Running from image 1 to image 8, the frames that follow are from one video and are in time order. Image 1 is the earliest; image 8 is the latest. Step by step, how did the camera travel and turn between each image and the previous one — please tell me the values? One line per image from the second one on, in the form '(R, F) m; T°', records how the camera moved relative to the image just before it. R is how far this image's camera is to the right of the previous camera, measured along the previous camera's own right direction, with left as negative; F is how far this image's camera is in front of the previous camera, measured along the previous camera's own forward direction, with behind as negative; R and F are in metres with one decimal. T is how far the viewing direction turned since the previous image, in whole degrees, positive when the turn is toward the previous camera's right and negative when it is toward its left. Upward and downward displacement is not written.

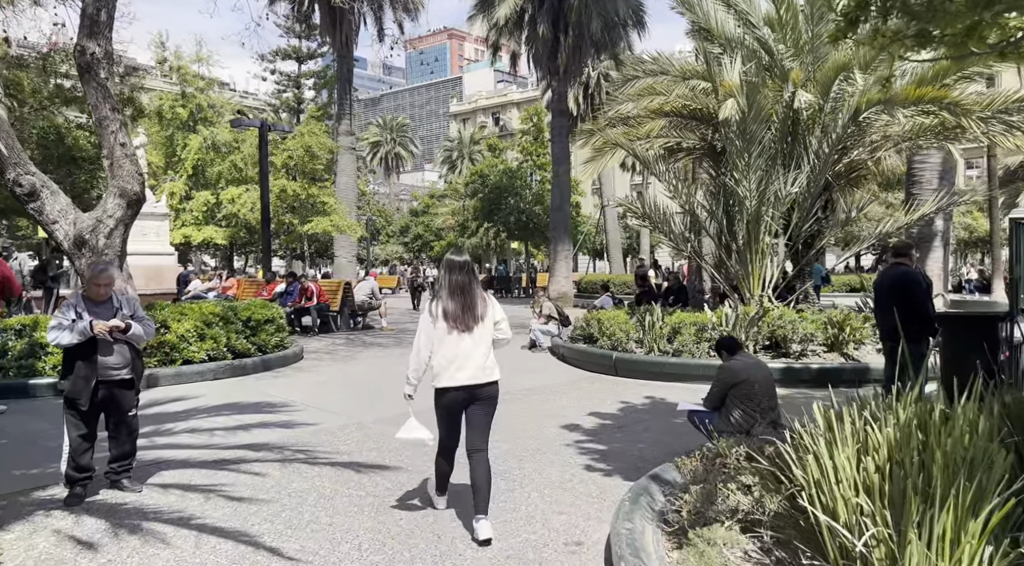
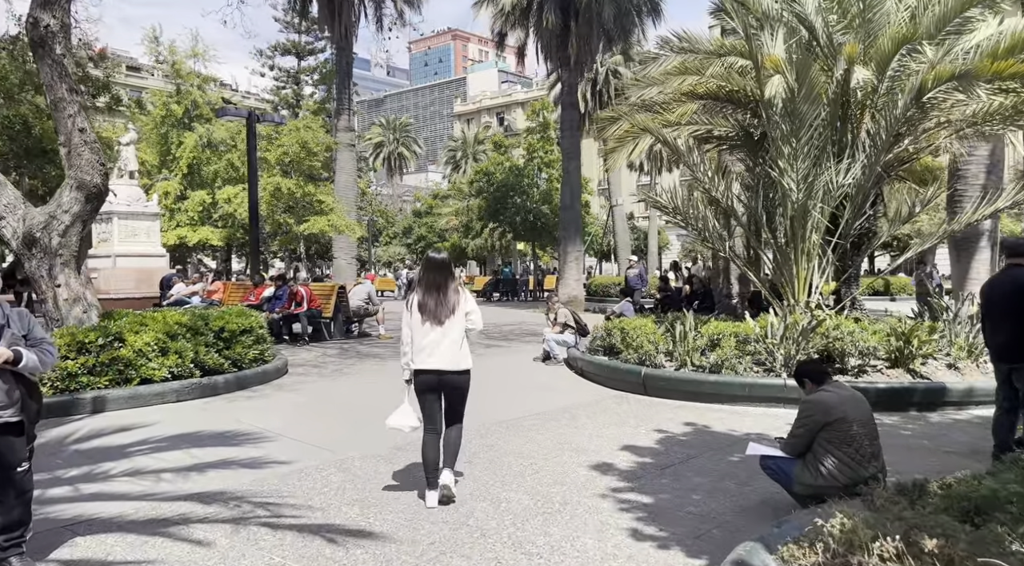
(-0.1, +1.3) m; 0°
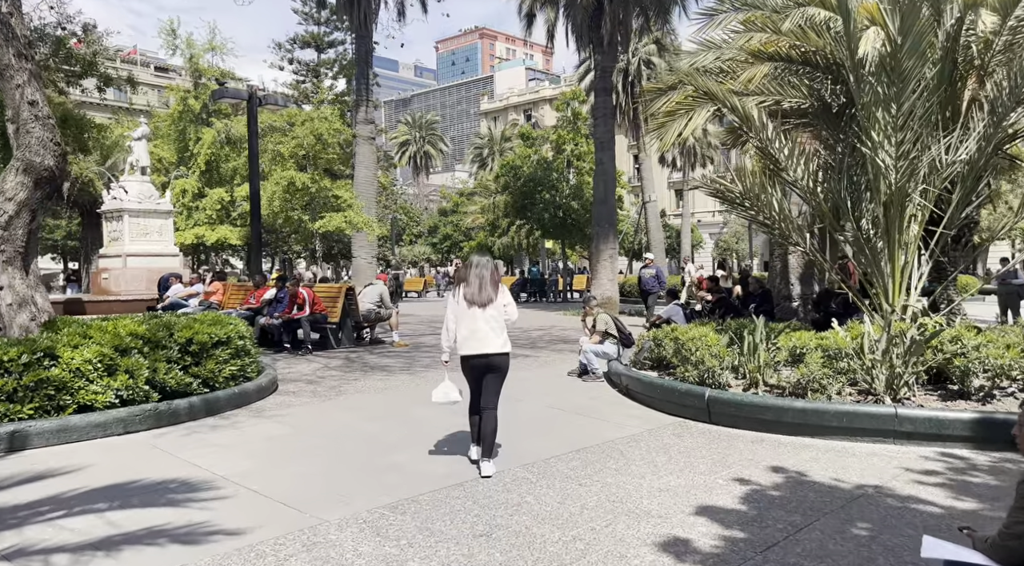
(0.0, +1.7) m; -2°
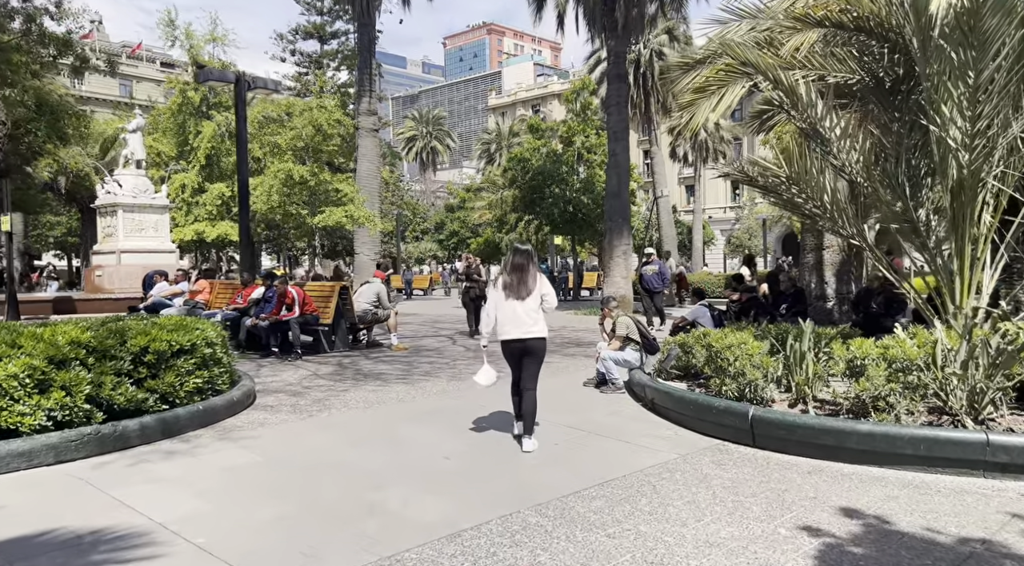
(0.0, +1.1) m; -1°
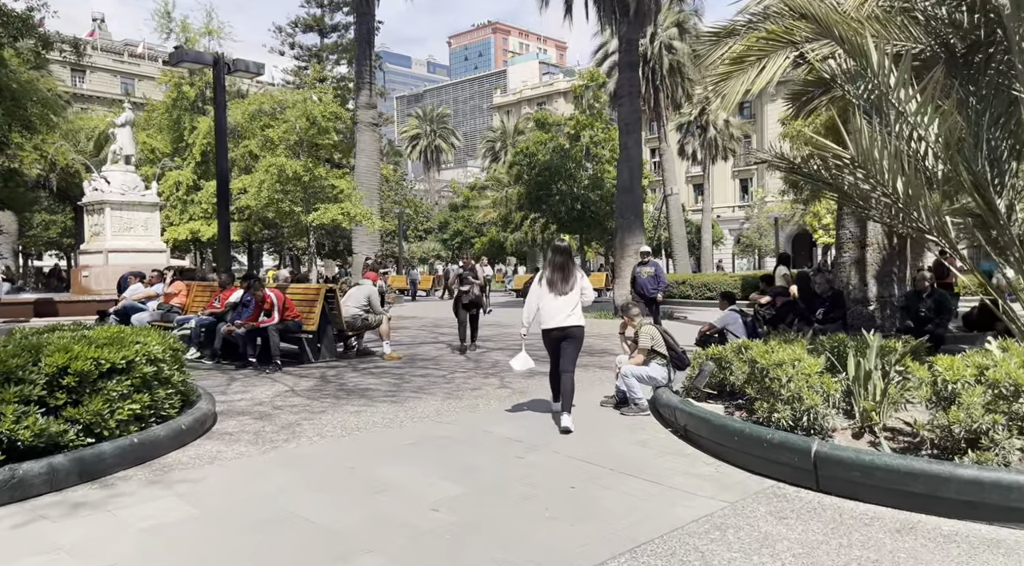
(0.0, +1.2) m; 0°
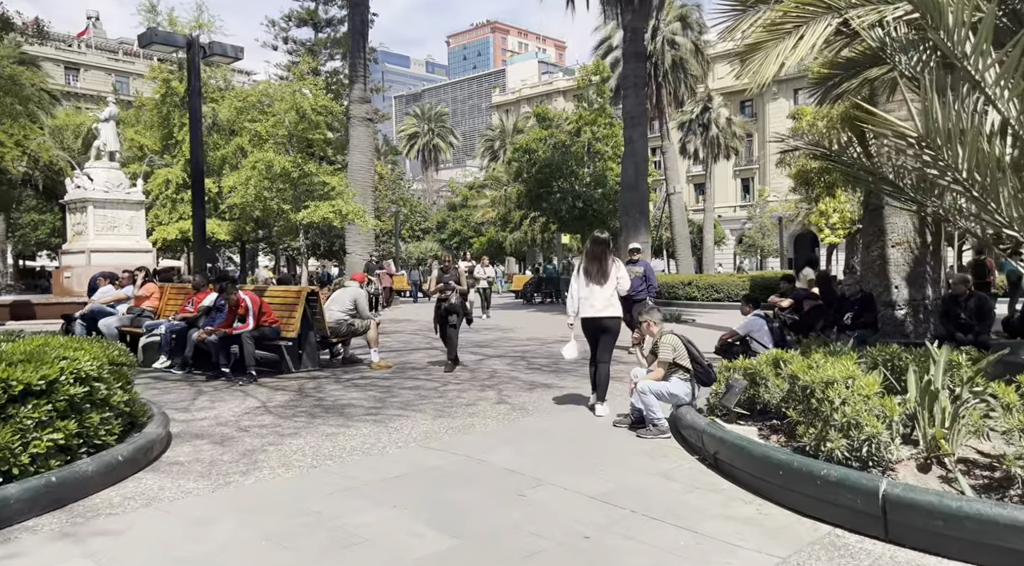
(0.0, +0.9) m; 0°
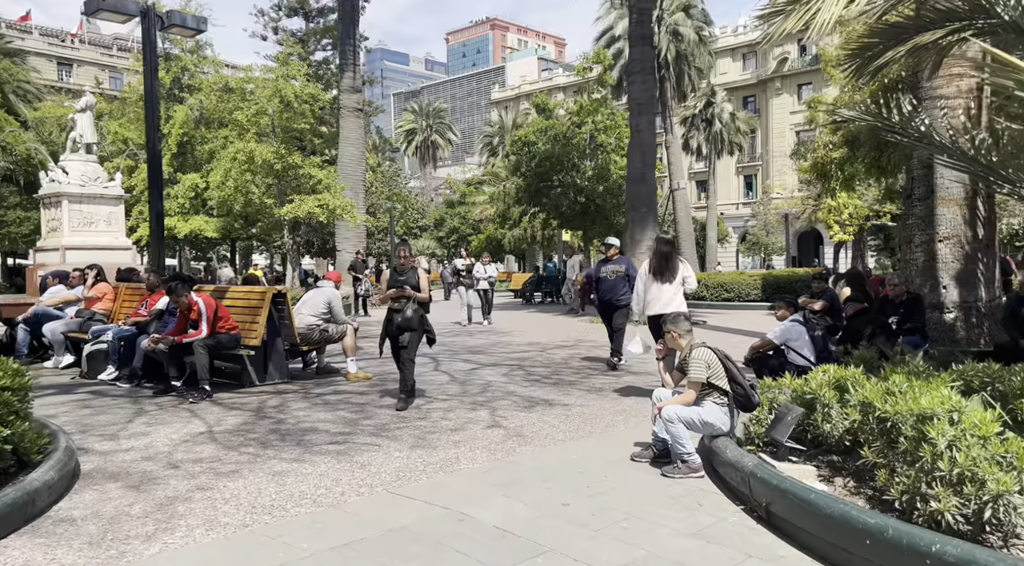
(0.0, +1.2) m; 0°
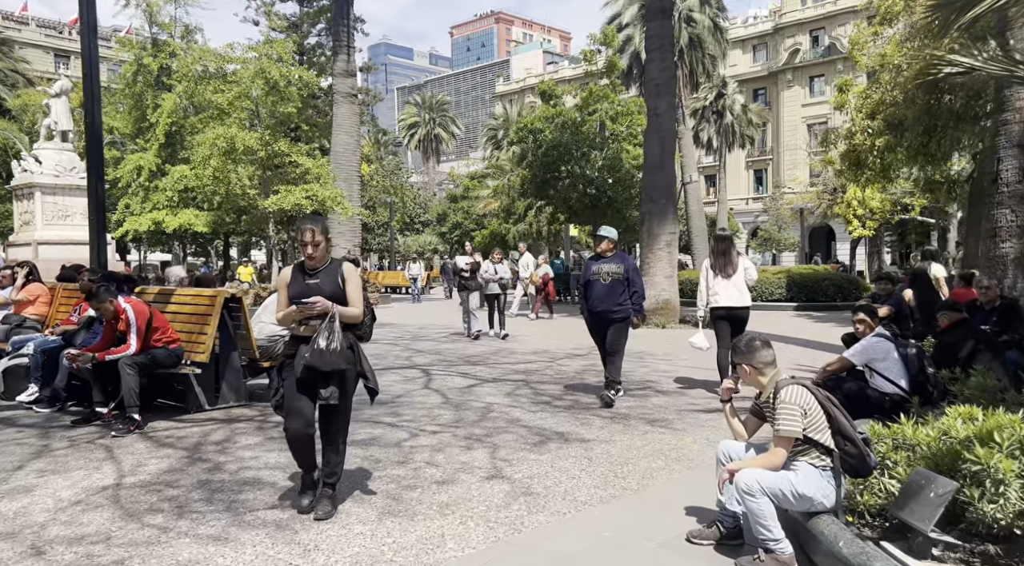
(0.0, +1.5) m; 0°
